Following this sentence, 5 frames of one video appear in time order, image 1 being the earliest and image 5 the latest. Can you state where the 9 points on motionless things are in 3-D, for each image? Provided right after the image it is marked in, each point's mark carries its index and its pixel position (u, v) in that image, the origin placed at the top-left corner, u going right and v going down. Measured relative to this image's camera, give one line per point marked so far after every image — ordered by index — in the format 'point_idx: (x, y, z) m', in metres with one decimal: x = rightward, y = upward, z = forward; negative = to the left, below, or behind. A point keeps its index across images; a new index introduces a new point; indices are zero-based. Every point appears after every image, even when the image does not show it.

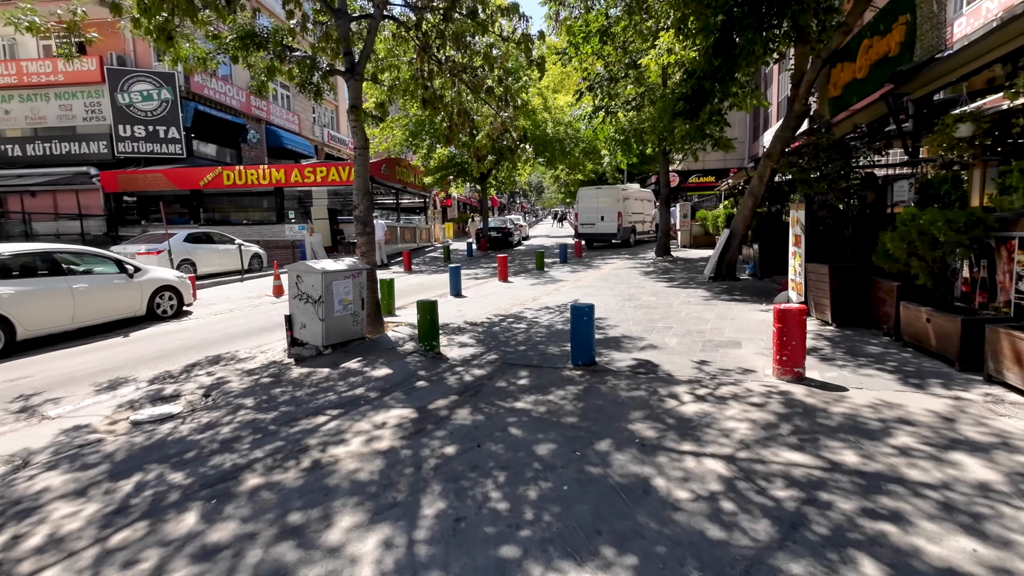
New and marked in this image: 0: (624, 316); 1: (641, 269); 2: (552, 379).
0: (+1.8, -0.5, +8.2) m
1: (+3.9, +0.6, +14.9) m
2: (+0.4, -1.0, +5.3) m
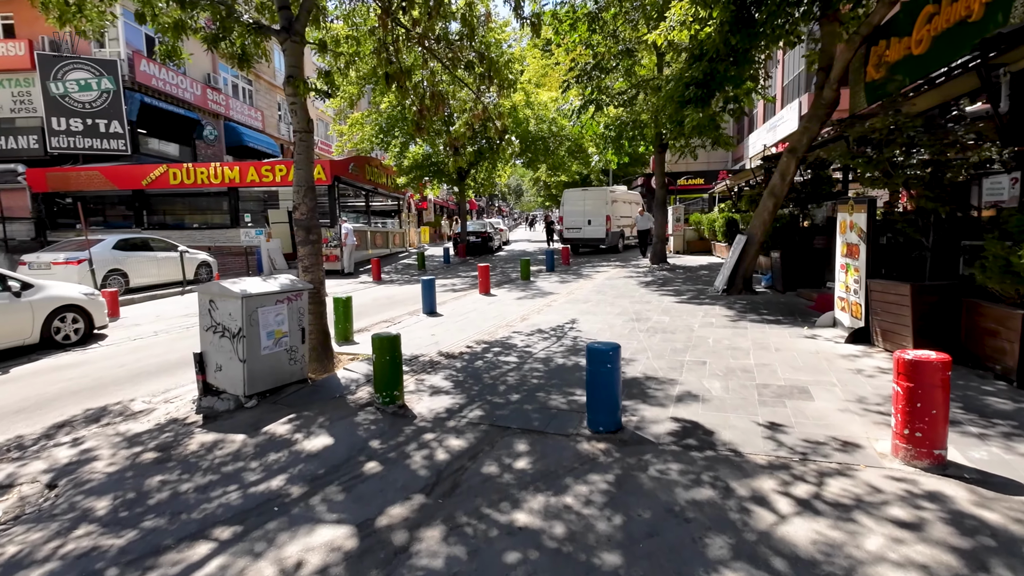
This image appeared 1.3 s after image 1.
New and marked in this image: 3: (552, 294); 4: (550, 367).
0: (+1.7, -0.8, +6.6) m
1: (+3.4, +0.3, +13.4) m
2: (+0.4, -1.3, +3.7) m
3: (+0.9, -0.1, +11.6) m
4: (+0.4, -0.9, +5.9) m
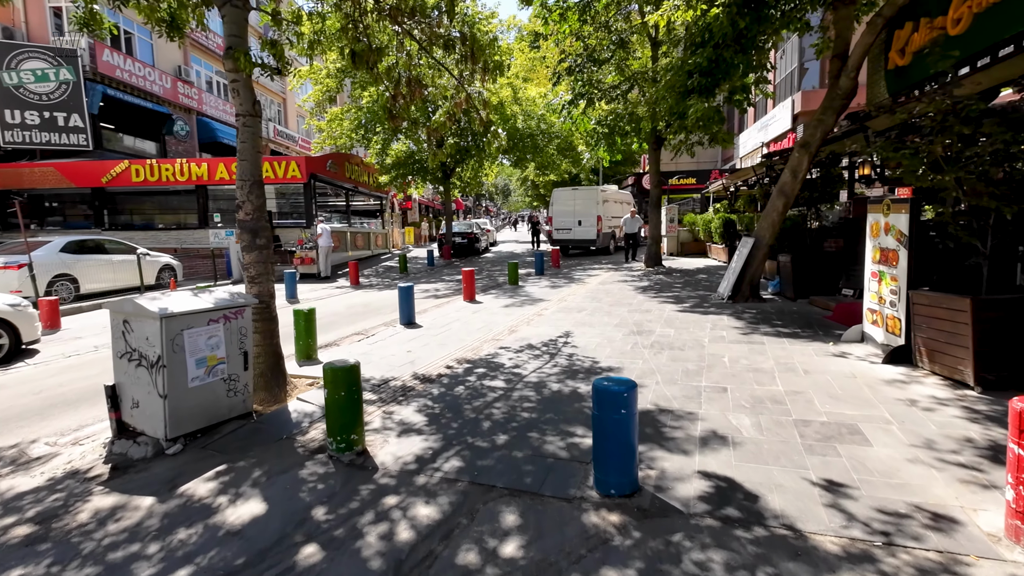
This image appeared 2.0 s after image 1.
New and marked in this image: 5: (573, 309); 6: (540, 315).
0: (+1.5, -0.9, +5.7) m
1: (+3.1, +0.1, +12.6) m
2: (+0.3, -1.4, +2.7) m
3: (+0.7, -0.3, +10.7) m
4: (+0.3, -1.1, +5.0) m
5: (+1.1, -0.4, +9.4) m
6: (+0.5, -0.5, +9.0) m
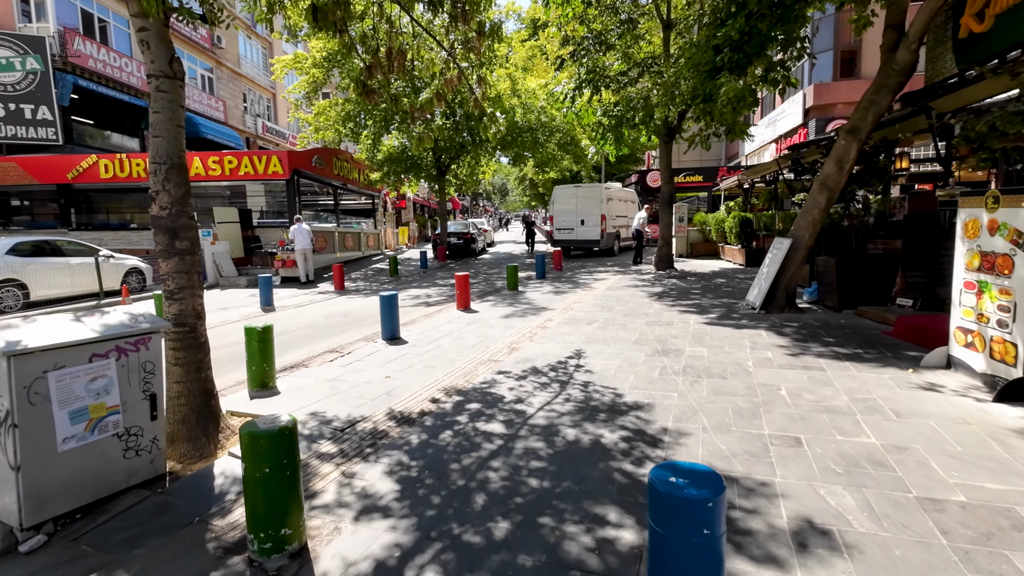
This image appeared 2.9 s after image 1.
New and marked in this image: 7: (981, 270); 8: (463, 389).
0: (+1.5, -1.0, +4.5) m
1: (+3.0, 0.0, +11.3) m
2: (+0.3, -1.5, +1.5) m
3: (+0.7, -0.4, +9.4) m
4: (+0.3, -1.2, +3.8) m
5: (+1.1, -0.6, +8.2) m
6: (+0.5, -0.6, +7.8) m
7: (+4.3, +0.2, +4.5) m
8: (-0.5, -1.1, +5.2) m
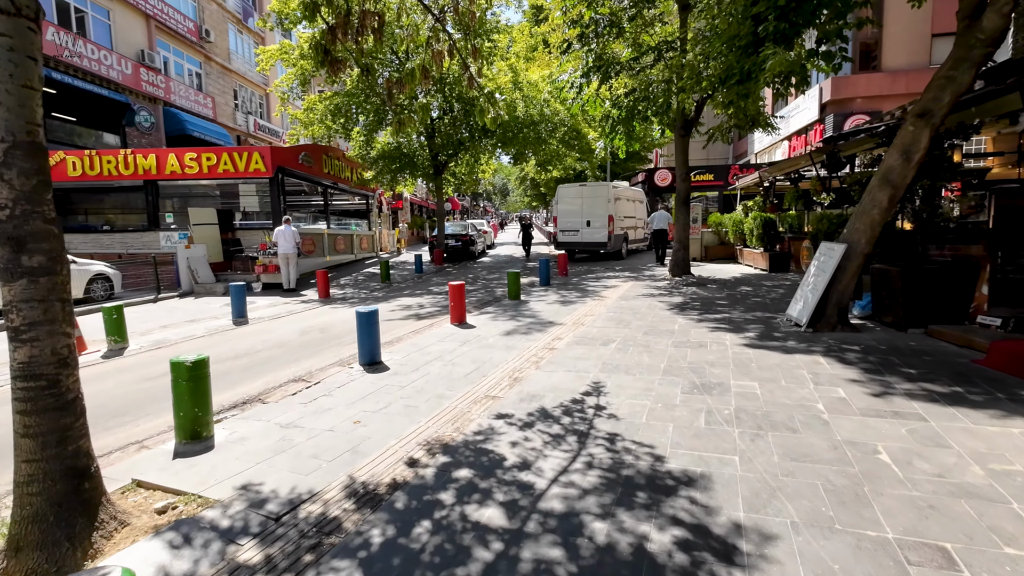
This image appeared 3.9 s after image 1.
0: (+1.6, -1.2, +3.3) m
1: (+3.1, -0.2, +10.1) m
2: (+0.3, -1.7, +0.3) m
3: (+0.7, -0.6, +8.2) m
4: (+0.4, -1.4, +2.6) m
5: (+1.2, -0.7, +7.0) m
6: (+0.5, -0.8, +6.6) m
7: (+4.3, 0.0, +3.3) m
8: (-0.5, -1.2, +4.0) m
